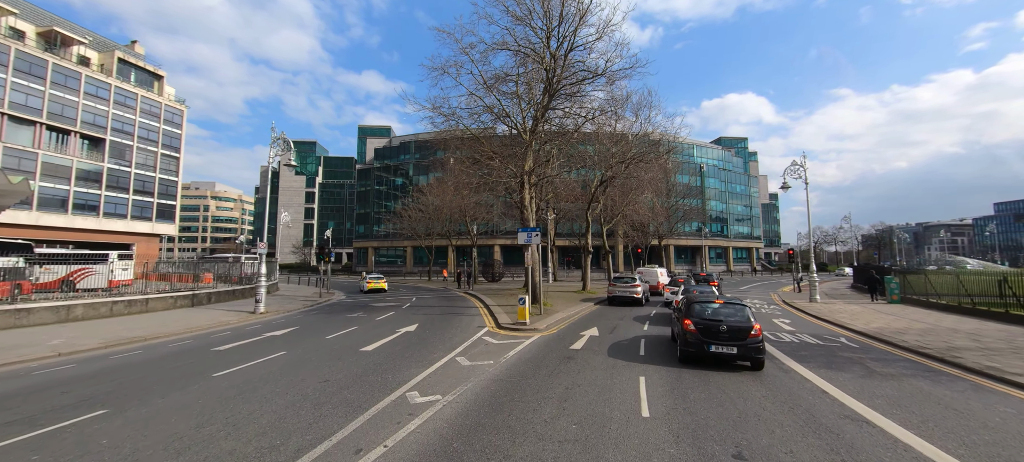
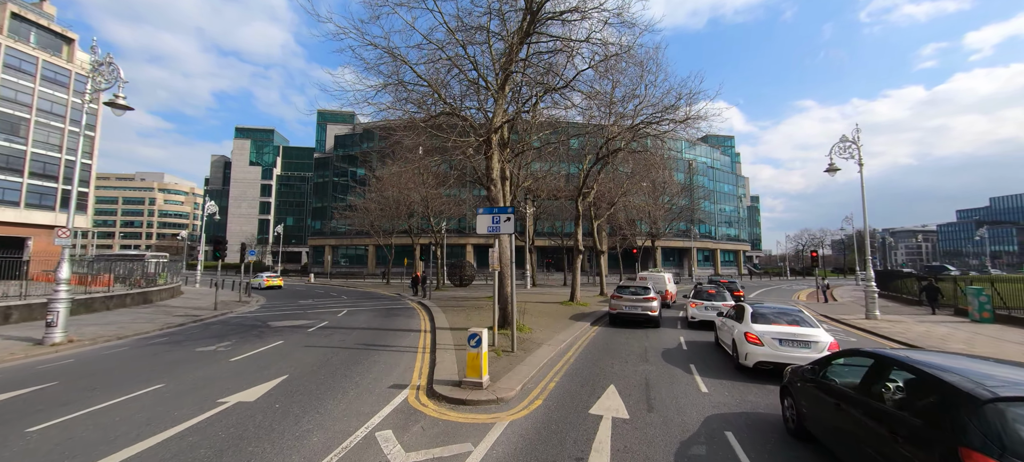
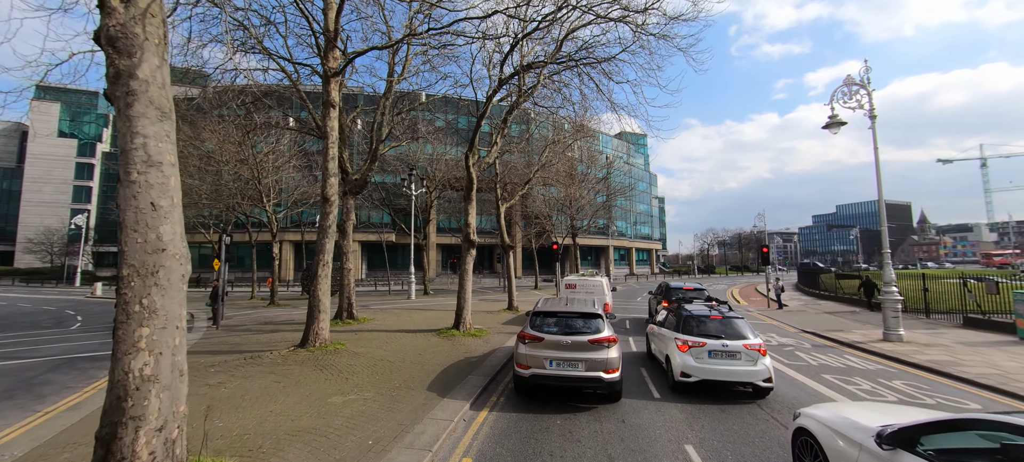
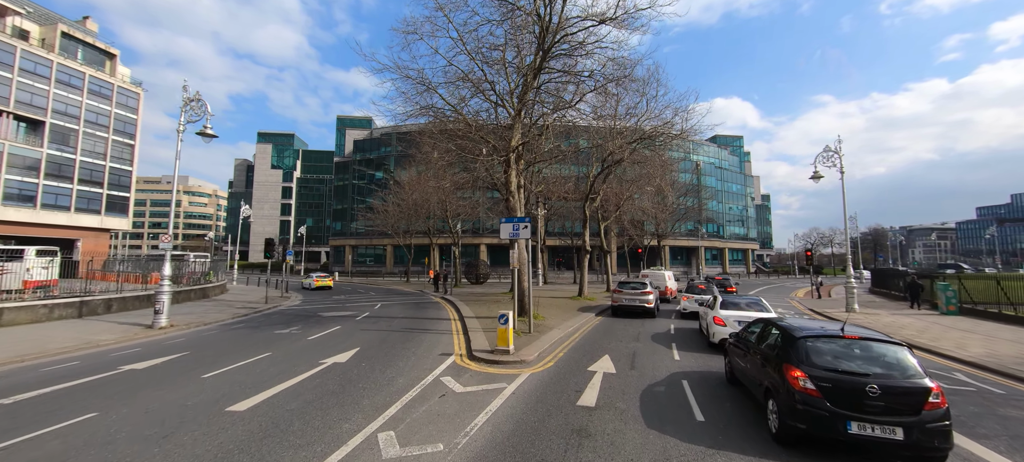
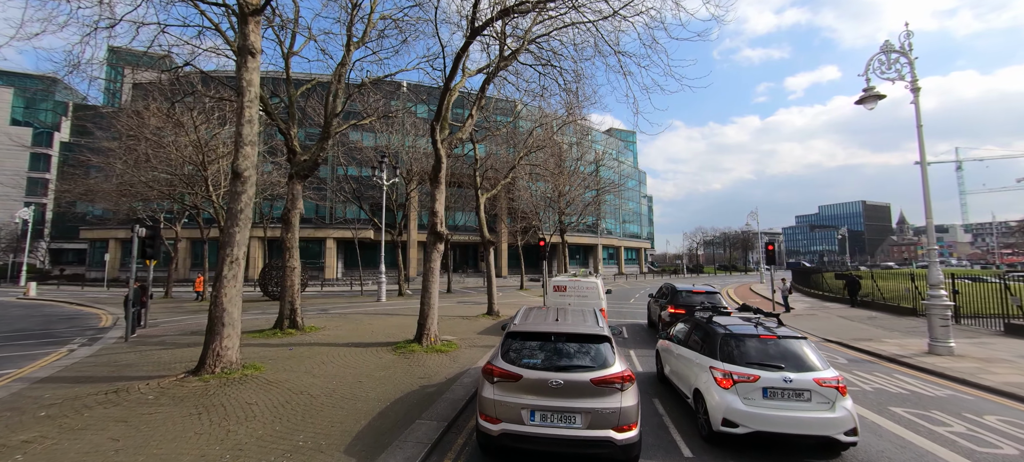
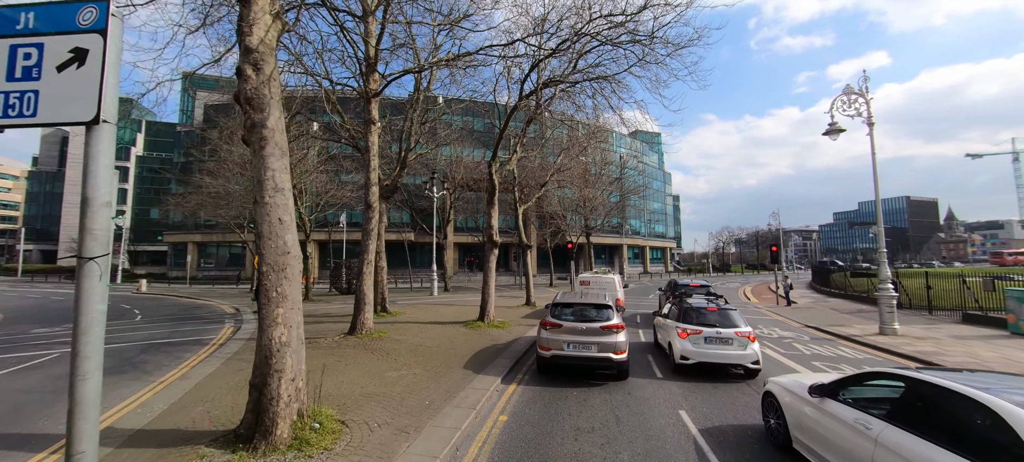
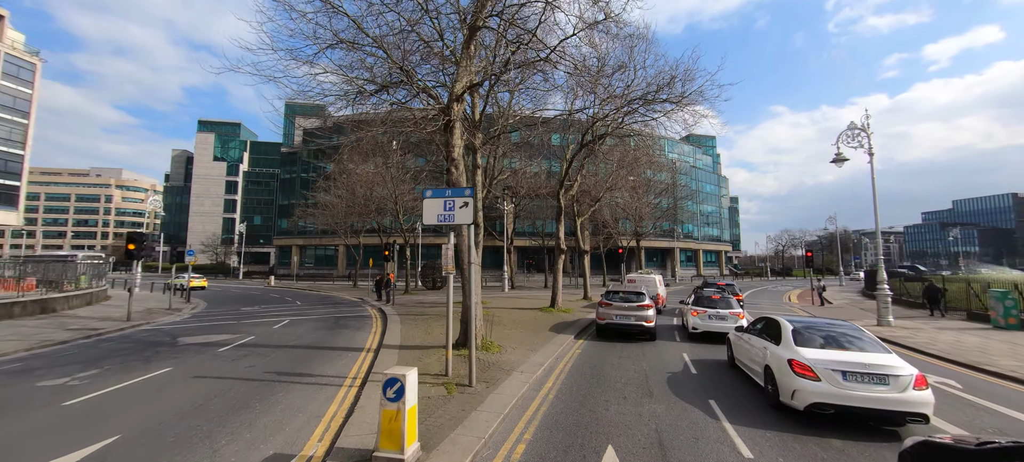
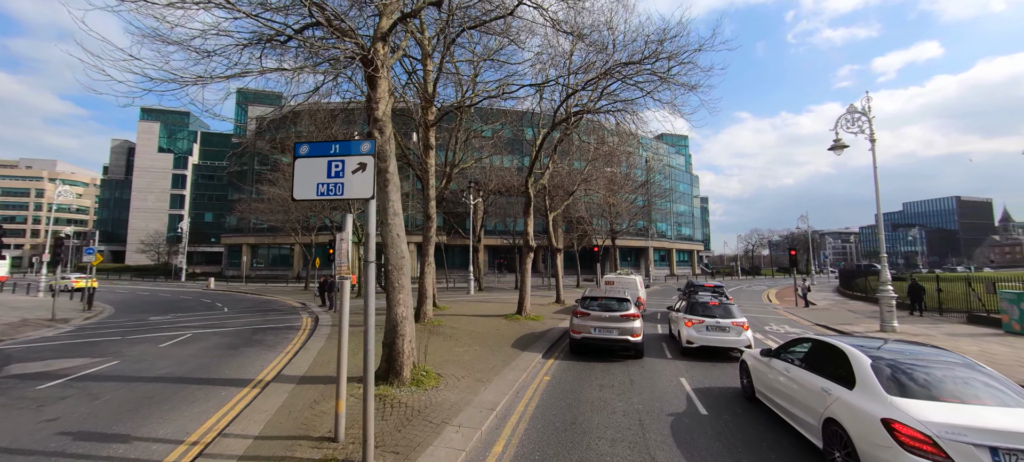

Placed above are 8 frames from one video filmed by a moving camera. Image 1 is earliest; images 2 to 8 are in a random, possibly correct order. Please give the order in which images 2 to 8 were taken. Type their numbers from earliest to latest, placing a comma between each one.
4, 2, 7, 8, 6, 3, 5
